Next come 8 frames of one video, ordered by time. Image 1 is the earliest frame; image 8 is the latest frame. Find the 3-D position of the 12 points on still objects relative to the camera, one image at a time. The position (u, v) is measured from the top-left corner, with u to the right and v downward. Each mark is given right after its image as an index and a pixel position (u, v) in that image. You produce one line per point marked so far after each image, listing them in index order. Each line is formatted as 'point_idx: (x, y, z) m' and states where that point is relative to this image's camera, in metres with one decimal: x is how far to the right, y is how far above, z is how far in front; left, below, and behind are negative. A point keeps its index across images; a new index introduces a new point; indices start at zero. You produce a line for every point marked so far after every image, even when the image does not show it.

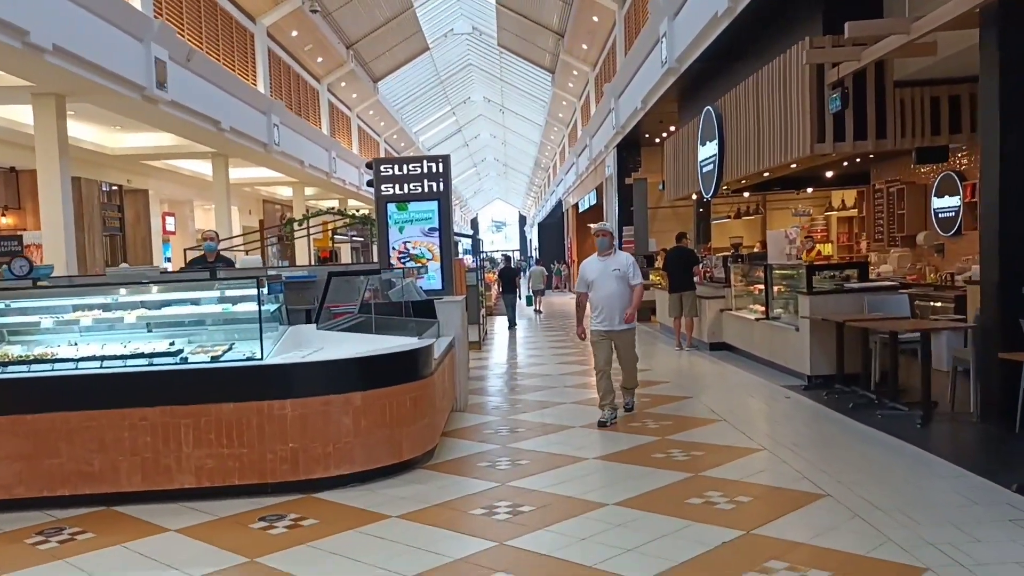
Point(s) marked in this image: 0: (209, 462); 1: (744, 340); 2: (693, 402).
0: (-1.4, -0.8, +4.0) m
1: (+2.3, -0.5, +8.3) m
2: (+1.4, -0.8, +6.2) m
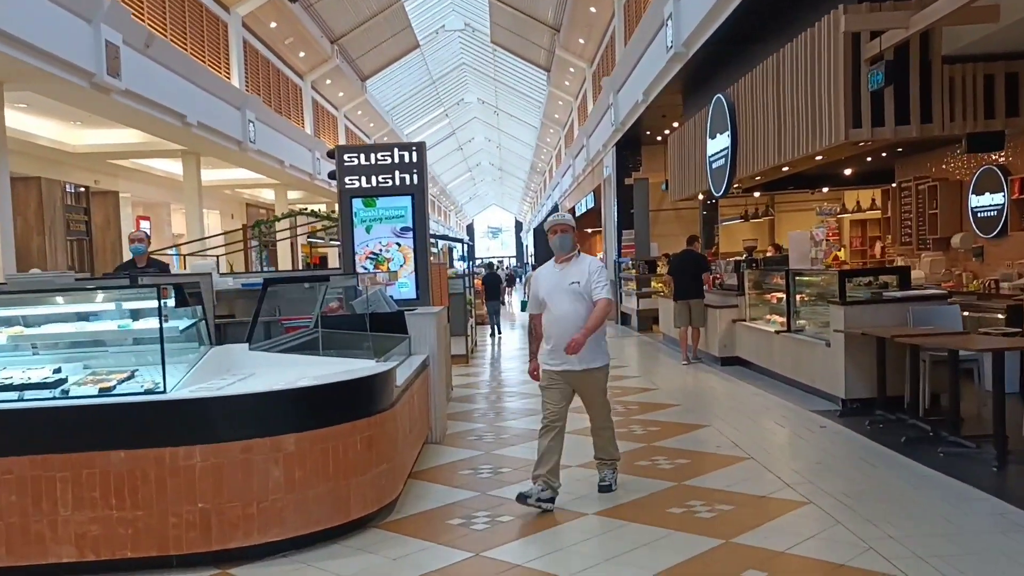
0: (-1.5, -0.9, +3.0) m
1: (+2.2, -0.6, +7.4) m
2: (+1.3, -0.9, +5.3) m
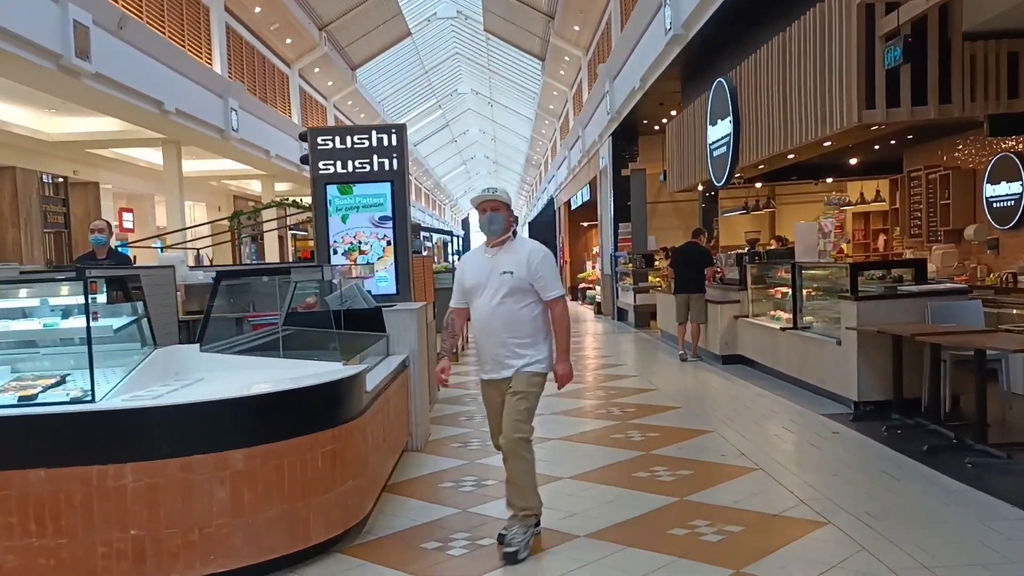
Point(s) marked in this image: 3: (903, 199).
0: (-1.6, -0.9, +2.6) m
1: (+2.1, -0.5, +7.0) m
2: (+1.2, -0.9, +4.9) m
3: (+4.0, +0.9, +8.6) m
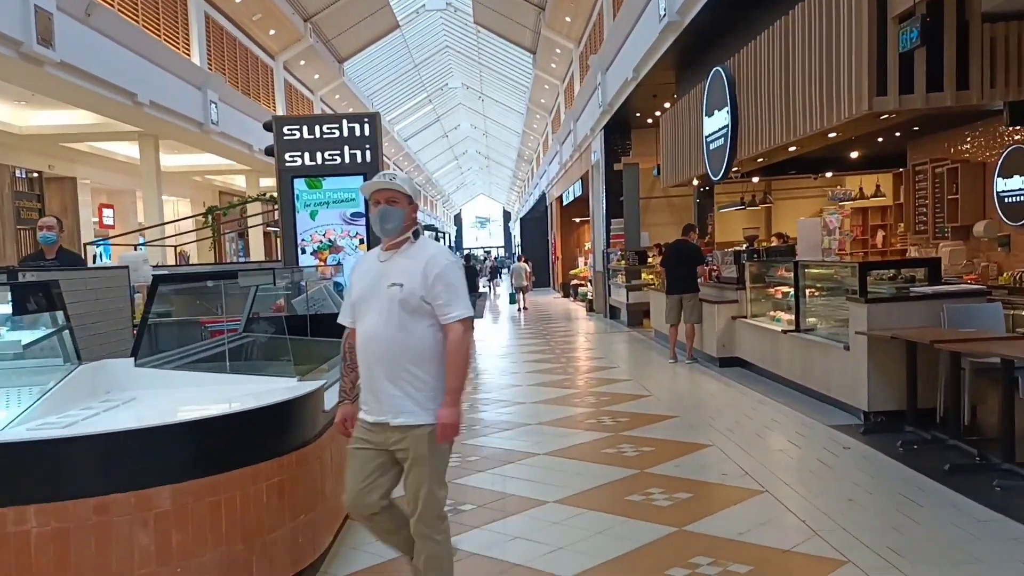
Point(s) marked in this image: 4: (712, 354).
0: (-1.7, -0.9, +2.2) m
1: (+2.0, -0.5, +6.6) m
2: (+1.1, -0.9, +4.5) m
3: (+3.9, +0.9, +8.2) m
4: (+1.9, -0.6, +7.8) m
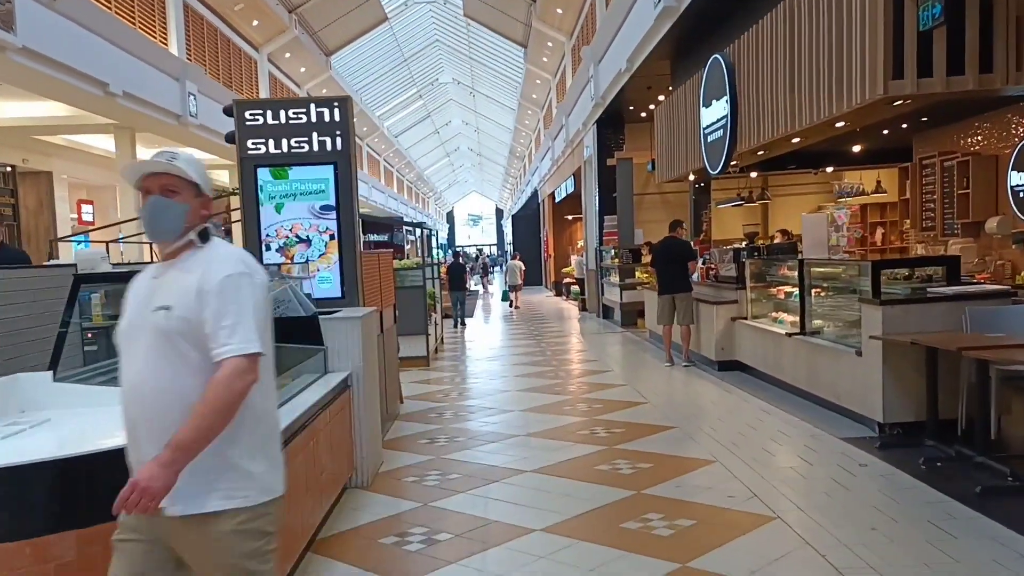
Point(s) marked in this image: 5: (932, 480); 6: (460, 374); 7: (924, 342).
0: (-1.7, -0.9, +1.8) m
1: (+1.9, -0.5, +6.3) m
2: (+1.0, -0.9, +4.1) m
3: (+3.8, +0.9, +7.9) m
4: (+1.7, -0.6, +7.4) m
5: (+1.8, -0.8, +3.6) m
6: (-0.5, -0.9, +8.4) m
7: (+2.0, -0.3, +4.0) m
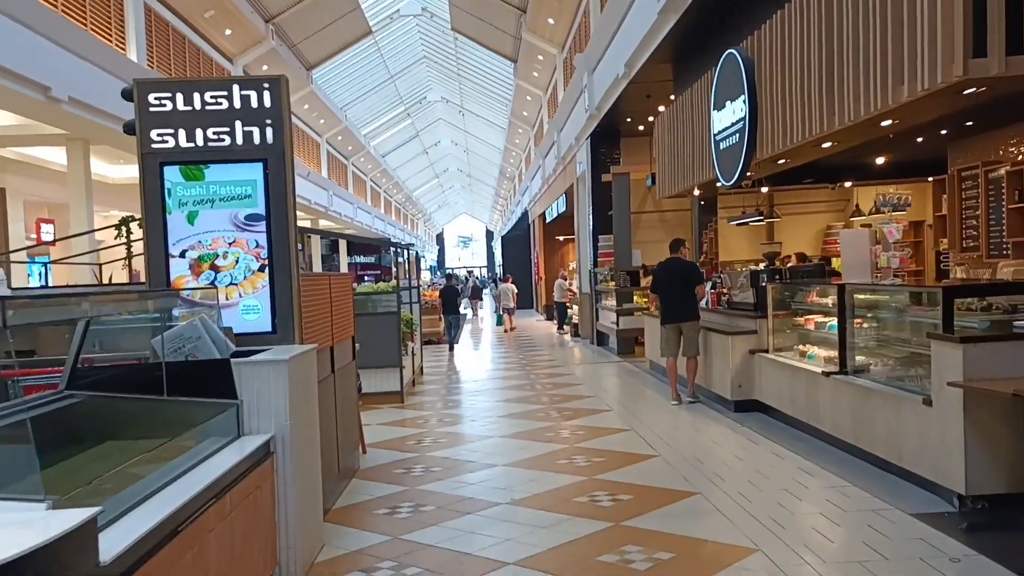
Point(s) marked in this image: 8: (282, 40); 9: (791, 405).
0: (-1.8, -1.0, +0.8) m
1: (+1.8, -0.7, +5.3) m
2: (+0.9, -1.0, +3.2) m
3: (+3.7, +0.7, +7.0) m
4: (+1.6, -0.8, +6.4) m
5: (+1.7, -0.9, +2.7) m
6: (-0.7, -1.1, +7.4) m
7: (+1.9, -0.4, +3.1) m
8: (-4.6, +5.0, +16.7) m
9: (+1.8, -0.8, +5.5) m
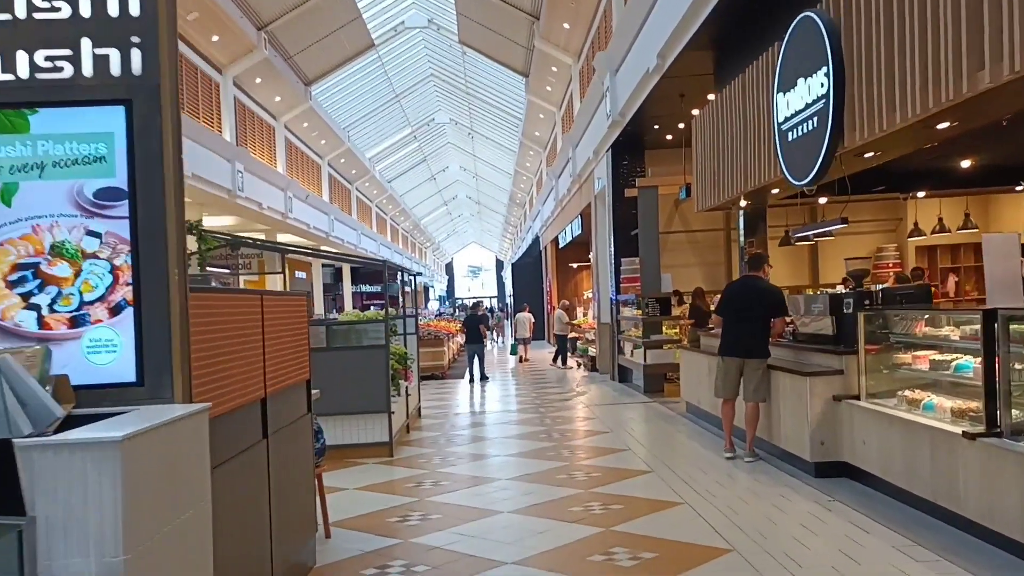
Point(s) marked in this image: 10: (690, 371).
0: (-1.8, -0.9, -0.5) m
1: (+1.9, -0.9, +3.9) m
2: (+1.0, -1.1, +1.8) m
3: (+3.8, +0.5, +5.6) m
4: (+1.7, -1.0, +5.0) m
5: (+1.8, -1.0, +1.3) m
6: (-0.6, -1.3, +6.0) m
7: (+1.9, -0.4, +1.7) m
8: (-4.4, +4.4, +15.6) m
9: (+1.9, -0.9, +4.1) m
10: (+1.6, -0.8, +7.6) m
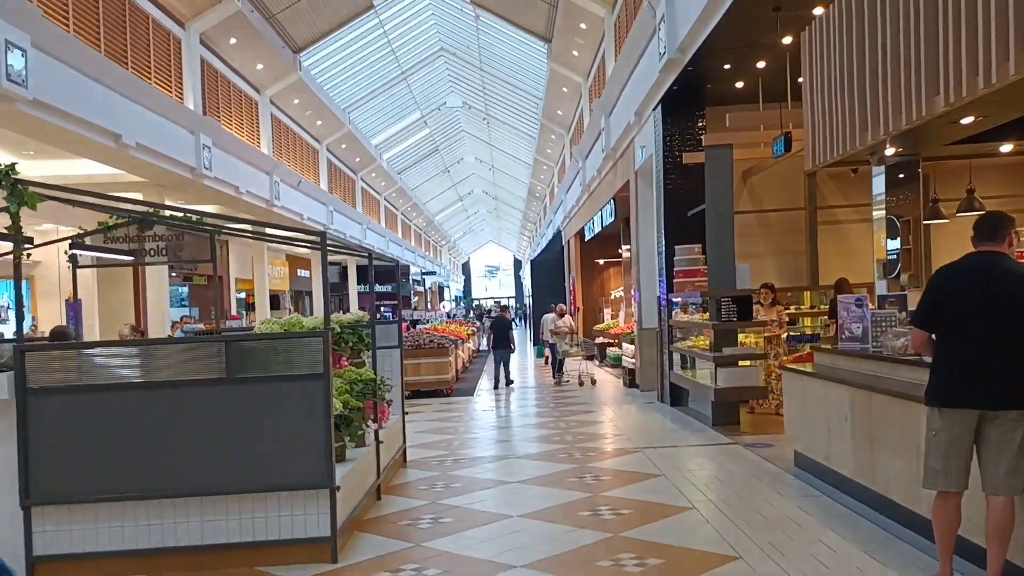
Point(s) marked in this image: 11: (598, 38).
0: (-1.8, -0.9, -3.0) m
1: (+1.9, -0.8, +1.4) m
2: (+1.0, -1.0, -0.7) m
3: (+3.9, +0.6, +3.1) m
4: (+1.8, -0.9, +2.5) m
5: (+1.8, -0.9, -1.3) m
6: (-0.5, -1.3, +3.5) m
7: (+1.9, -0.4, -0.9) m
8: (-4.1, +4.5, +13.2) m
9: (+2.0, -0.9, +1.5) m
10: (+1.8, -0.7, +5.1) m
11: (+1.4, +4.1, +13.6) m
